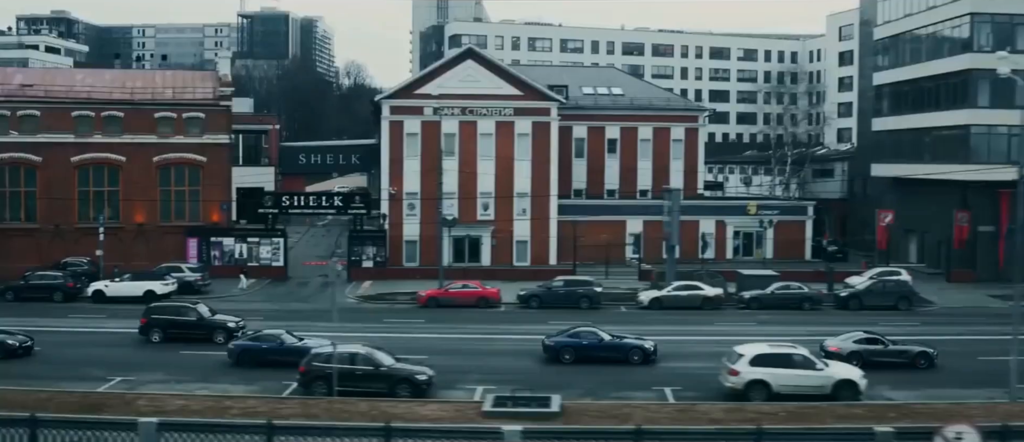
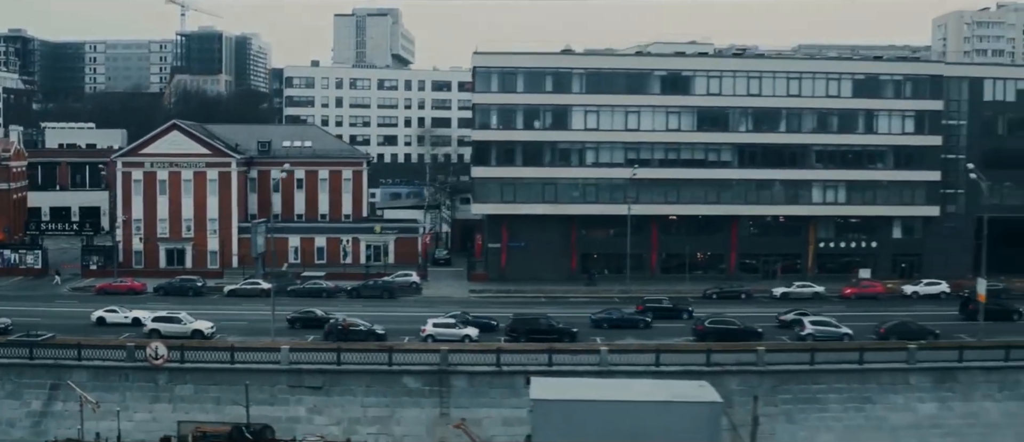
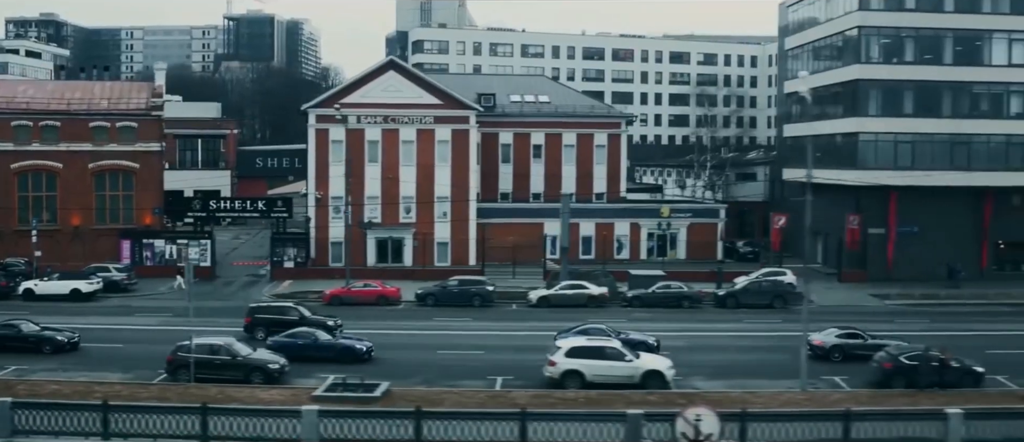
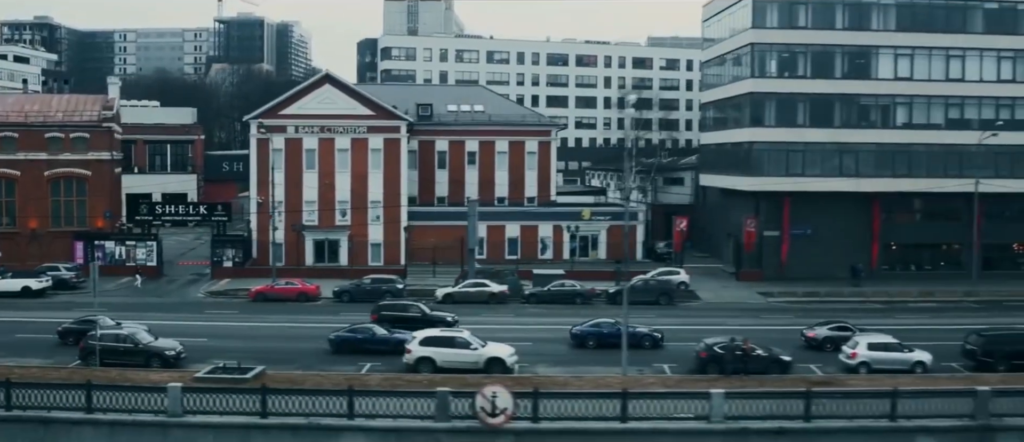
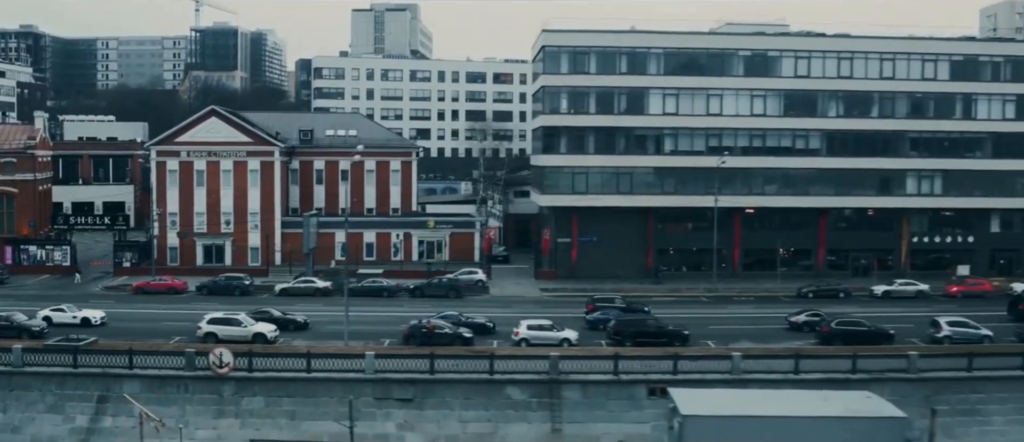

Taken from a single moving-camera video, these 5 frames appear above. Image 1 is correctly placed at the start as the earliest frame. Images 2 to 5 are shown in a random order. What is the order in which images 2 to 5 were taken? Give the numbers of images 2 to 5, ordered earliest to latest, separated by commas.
3, 4, 5, 2
